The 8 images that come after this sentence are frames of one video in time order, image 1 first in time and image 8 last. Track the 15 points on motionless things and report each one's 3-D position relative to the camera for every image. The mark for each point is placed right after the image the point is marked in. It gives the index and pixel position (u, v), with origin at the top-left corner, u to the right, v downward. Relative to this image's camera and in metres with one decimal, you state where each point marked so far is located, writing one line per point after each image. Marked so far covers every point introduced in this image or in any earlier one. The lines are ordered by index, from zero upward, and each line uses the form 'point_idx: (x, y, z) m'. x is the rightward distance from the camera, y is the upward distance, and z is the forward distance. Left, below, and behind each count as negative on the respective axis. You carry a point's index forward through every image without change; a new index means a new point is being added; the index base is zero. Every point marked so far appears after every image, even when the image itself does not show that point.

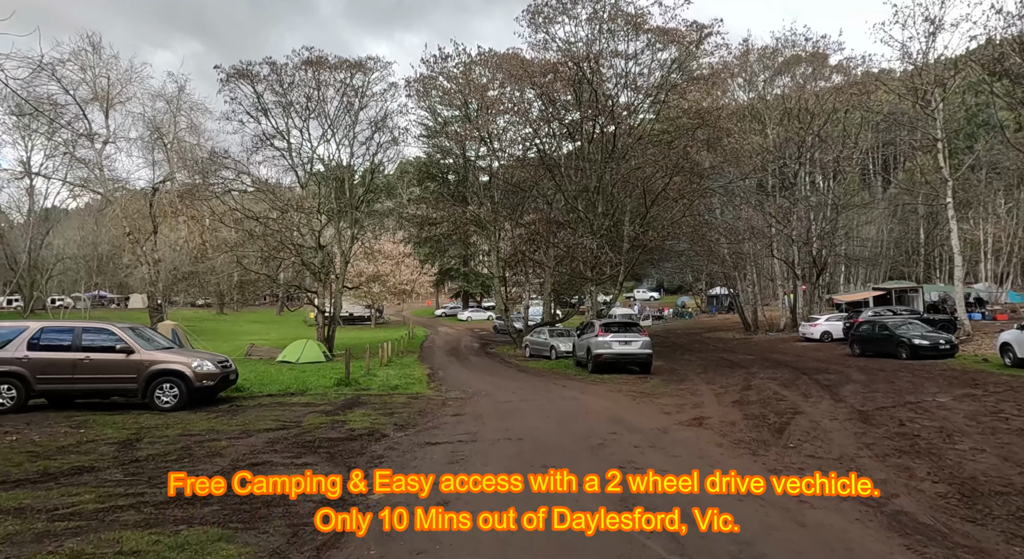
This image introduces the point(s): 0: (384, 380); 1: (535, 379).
0: (-2.7, -2.2, +16.1) m
1: (+0.8, -2.6, +19.5) m
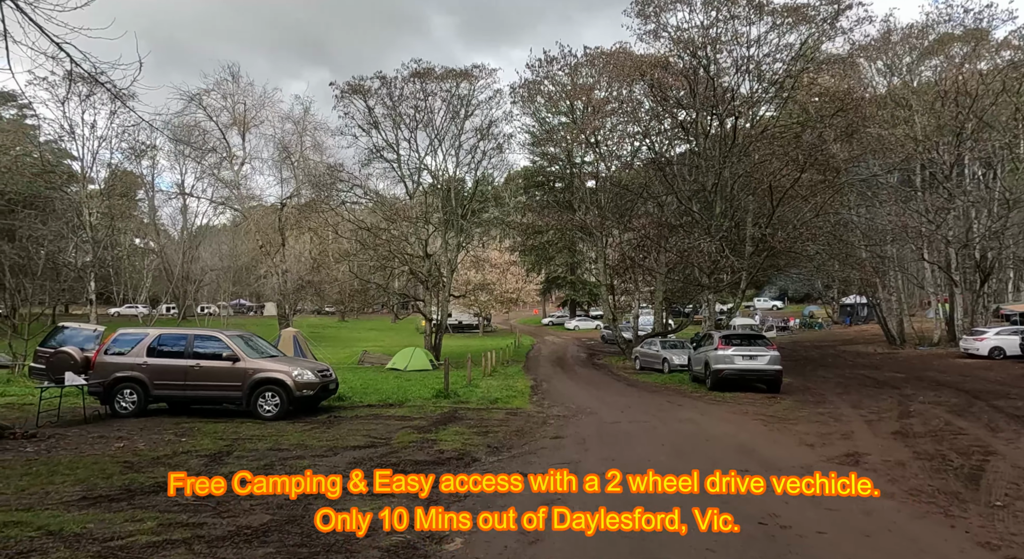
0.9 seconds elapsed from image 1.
0: (-0.6, -2.3, +15.3) m
1: (+3.4, -2.8, +18.2) m
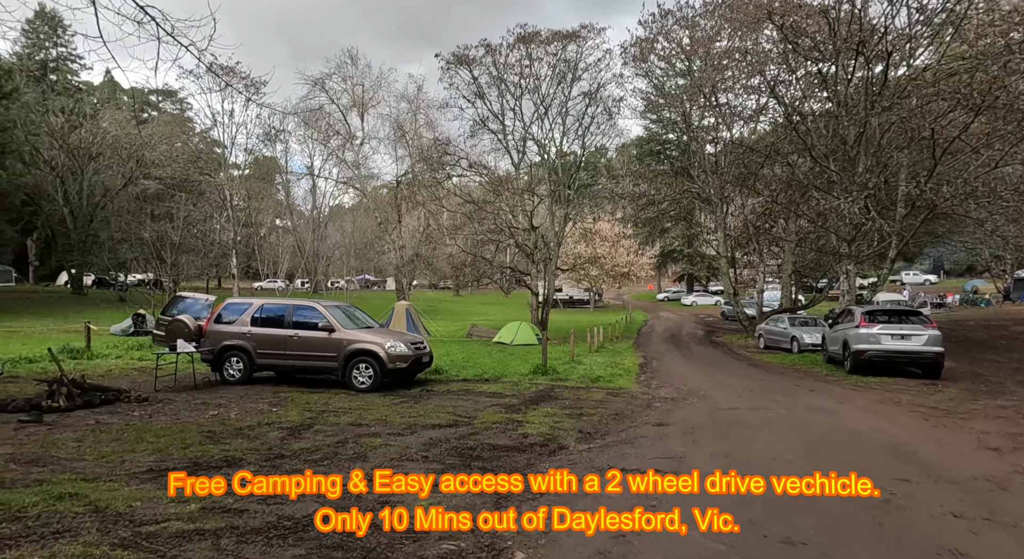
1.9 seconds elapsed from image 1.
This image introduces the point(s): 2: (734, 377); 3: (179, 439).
0: (+1.4, -1.7, +14.3) m
1: (+5.8, -2.2, +16.6) m
2: (+4.7, -2.1, +16.6) m
3: (-3.7, -1.8, +8.5) m
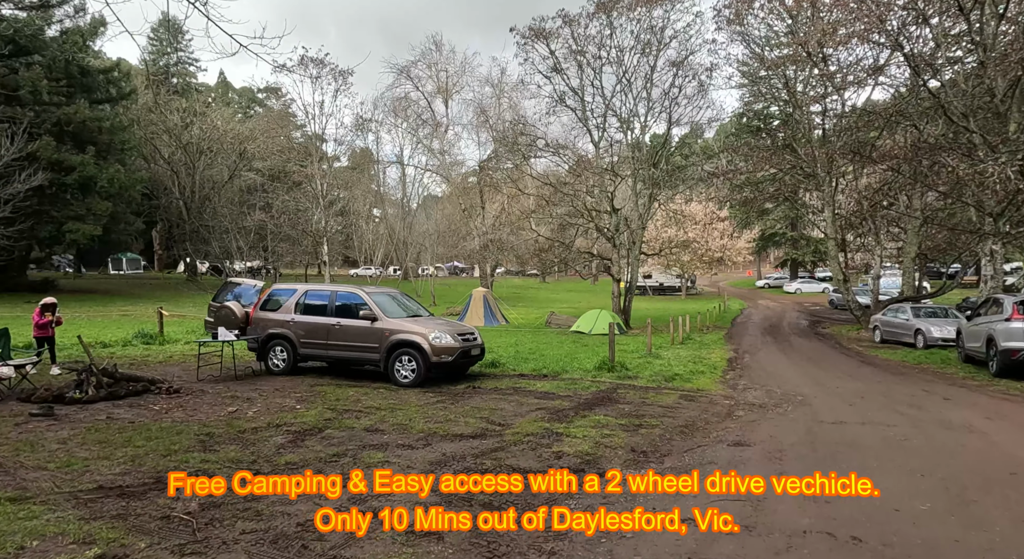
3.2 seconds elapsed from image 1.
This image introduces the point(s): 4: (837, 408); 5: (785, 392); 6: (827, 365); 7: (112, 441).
0: (+2.5, -1.4, +12.5) m
1: (+7.1, -1.8, +14.3) m
2: (+6.1, -1.8, +14.4) m
3: (-3.3, -1.6, +7.3) m
4: (+4.0, -1.6, +9.6) m
5: (+3.9, -1.6, +11.0) m
6: (+6.6, -1.8, +16.6) m
7: (-3.8, -1.6, +7.3) m
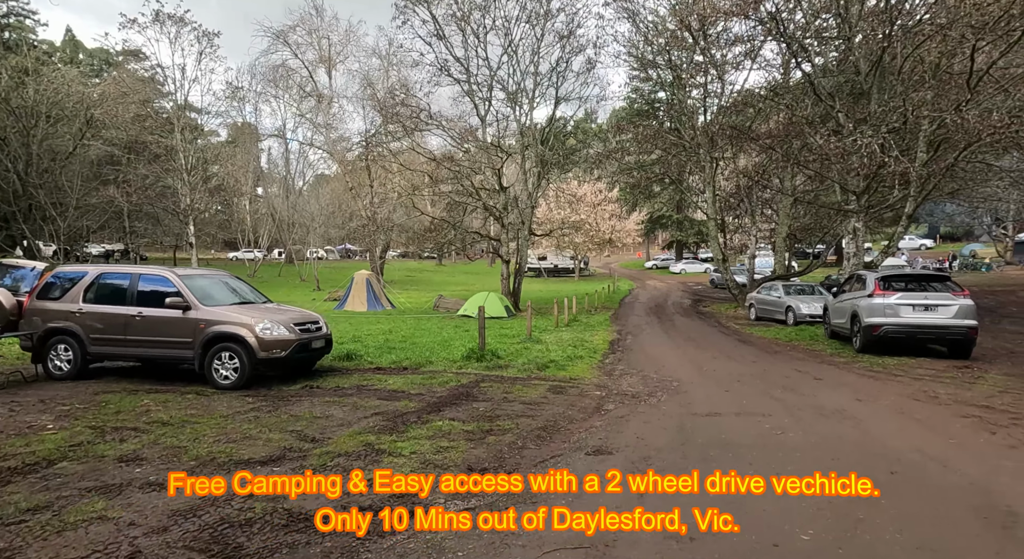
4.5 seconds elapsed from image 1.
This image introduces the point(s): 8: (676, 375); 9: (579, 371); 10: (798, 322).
0: (+0.4, -1.1, +11.7) m
1: (+4.8, -1.5, +14.0) m
2: (+3.7, -1.4, +14.0) m
3: (-4.6, -1.4, +5.8) m
4: (+2.3, -1.4, +8.9) m
5: (+2.0, -1.3, +10.3) m
6: (+4.0, -1.4, +16.3) m
7: (-5.1, -1.5, +5.7) m
8: (+2.4, -1.4, +11.0) m
9: (+0.9, -1.2, +10.1) m
10: (+7.3, -1.1, +20.0) m
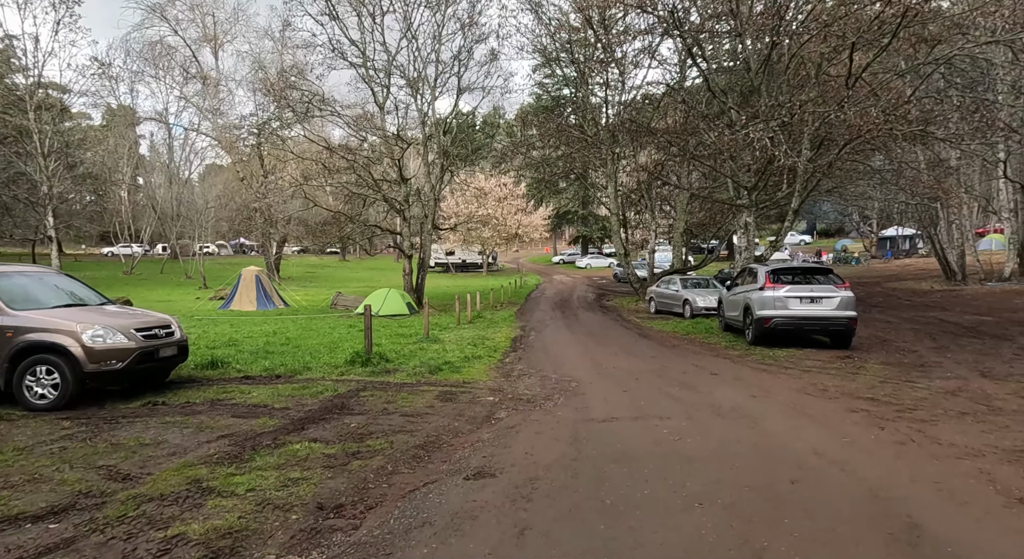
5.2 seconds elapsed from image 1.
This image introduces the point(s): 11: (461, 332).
0: (-1.1, -1.1, +10.9) m
1: (+3.0, -1.3, +13.7) m
2: (+1.9, -1.3, +13.6) m
3: (-5.4, -1.5, +4.5) m
4: (+1.1, -1.3, +8.4) m
5: (+0.7, -1.3, +9.7) m
6: (+1.9, -1.3, +15.9) m
7: (-5.9, -1.5, +4.3) m
8: (+1.0, -1.3, +10.4) m
9: (-0.4, -1.2, +9.4) m
10: (+4.8, -0.9, +20.0) m
11: (-1.0, -1.1, +15.8) m
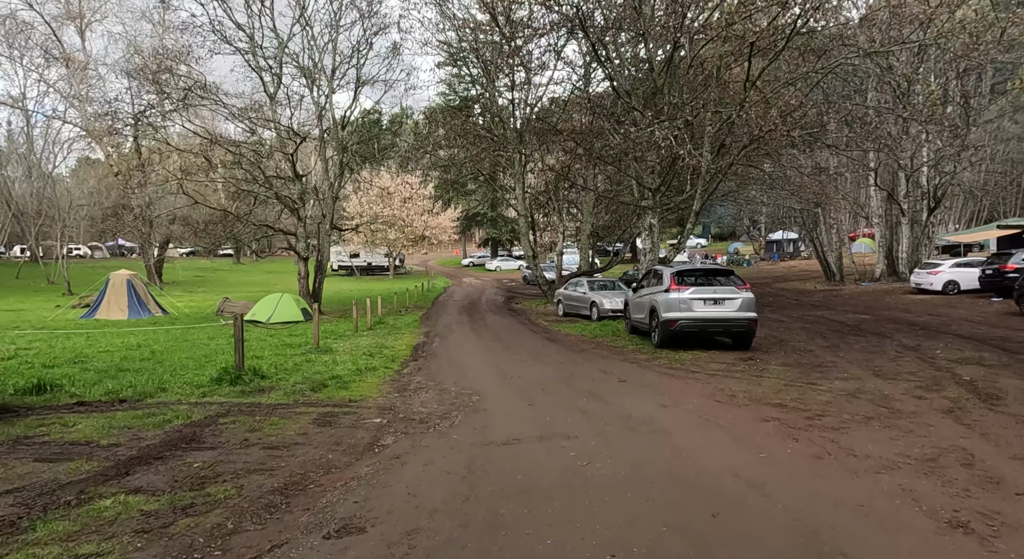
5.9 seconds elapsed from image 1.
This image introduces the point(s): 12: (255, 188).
0: (-2.4, -1.1, +9.8) m
1: (+1.3, -1.4, +13.1) m
2: (+0.3, -1.3, +12.9) m
3: (-5.9, -1.5, +2.9) m
4: (0.0, -1.4, +7.6) m
5: (-0.6, -1.3, +8.9) m
6: (0.0, -1.3, +15.1) m
7: (-6.5, -1.6, +2.7) m
8: (-0.3, -1.3, +9.6) m
9: (-1.6, -1.2, +8.4) m
10: (+2.3, -1.0, +19.5) m
11: (-2.9, -1.2, +14.7) m
12: (-7.3, +2.6, +21.9) m
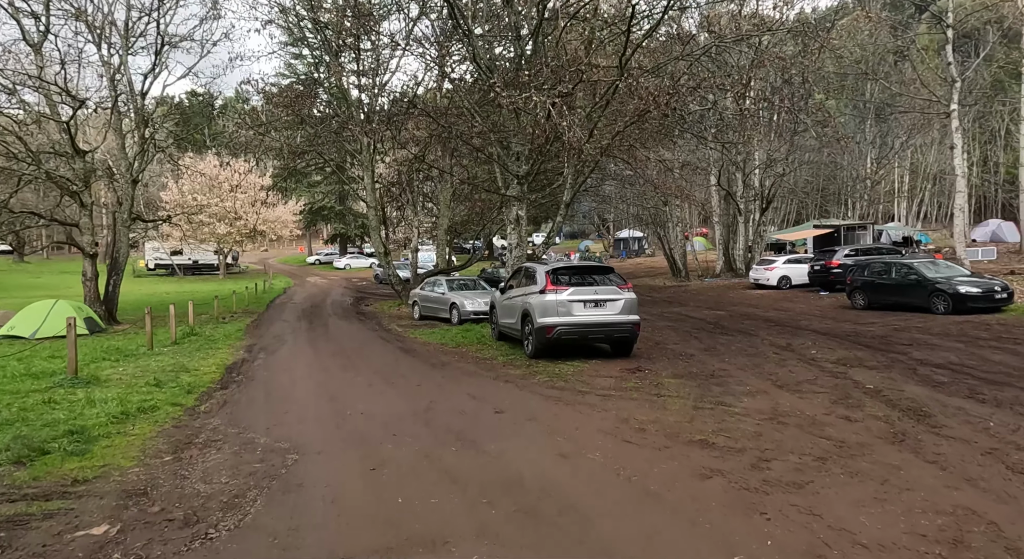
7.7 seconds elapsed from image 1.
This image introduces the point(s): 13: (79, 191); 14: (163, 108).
0: (-3.9, -1.2, +6.5) m
1: (-0.8, -1.4, +10.4) m
2: (-1.8, -1.4, +10.0) m
3: (-6.0, -1.6, -0.9) m
4: (-1.1, -1.4, +4.8) m
5: (-1.8, -1.4, +5.9) m
6: (-2.5, -1.3, +12.2) m
7: (-6.5, -1.6, -1.2) m
8: (-1.8, -1.4, +6.7) m
9: (-2.8, -1.2, +5.3) m
10: (-1.0, -1.0, +16.9) m
11: (-5.2, -1.2, +11.2) m
12: (-11.0, +2.5, +17.4) m
13: (-9.6, +2.0, +17.3) m
14: (-8.8, +4.5, +19.1) m
